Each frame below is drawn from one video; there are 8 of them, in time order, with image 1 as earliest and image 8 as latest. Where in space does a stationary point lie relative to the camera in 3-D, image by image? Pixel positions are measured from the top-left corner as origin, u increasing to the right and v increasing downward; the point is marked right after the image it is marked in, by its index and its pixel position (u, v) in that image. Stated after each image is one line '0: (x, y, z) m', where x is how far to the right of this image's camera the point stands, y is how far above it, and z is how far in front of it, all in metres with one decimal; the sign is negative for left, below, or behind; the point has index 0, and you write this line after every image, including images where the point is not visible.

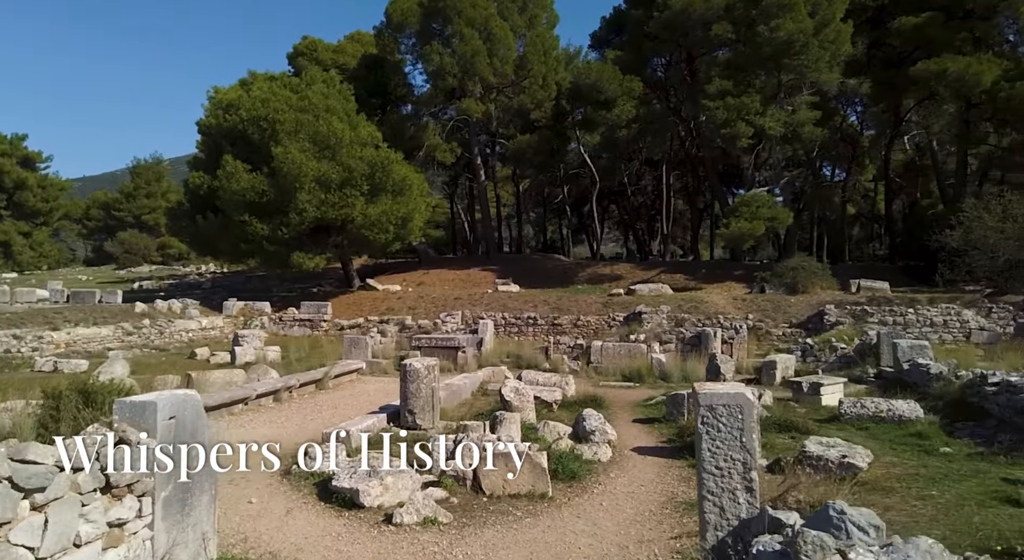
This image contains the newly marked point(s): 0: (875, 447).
0: (+4.2, -1.9, +7.3) m
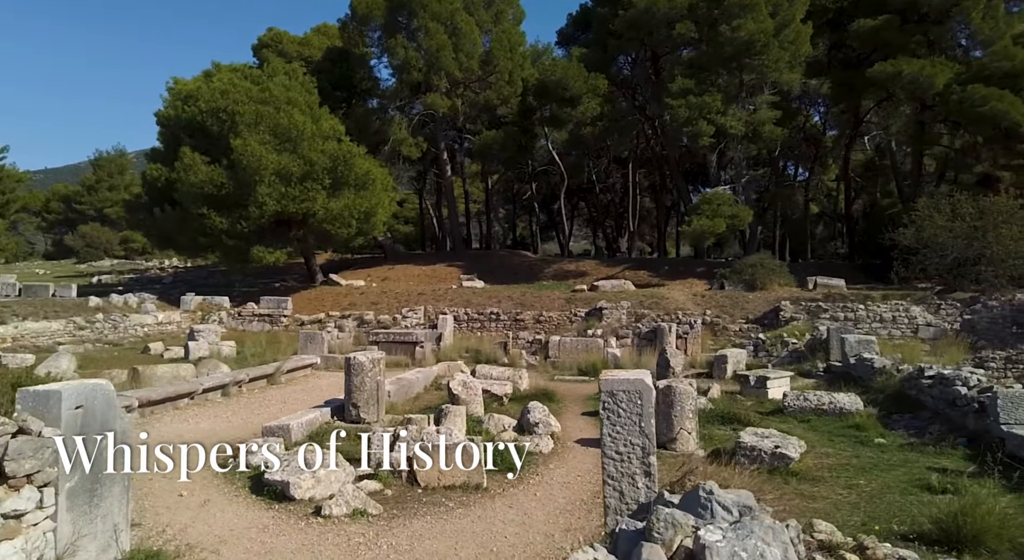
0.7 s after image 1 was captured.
0: (+3.6, -1.9, +7.5) m
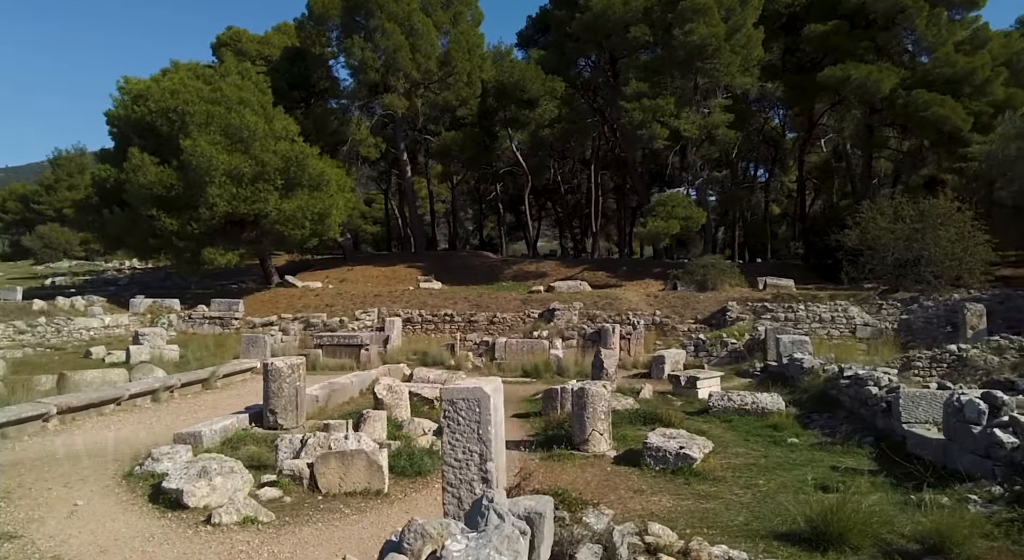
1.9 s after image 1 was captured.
0: (+2.6, -1.9, +7.7) m
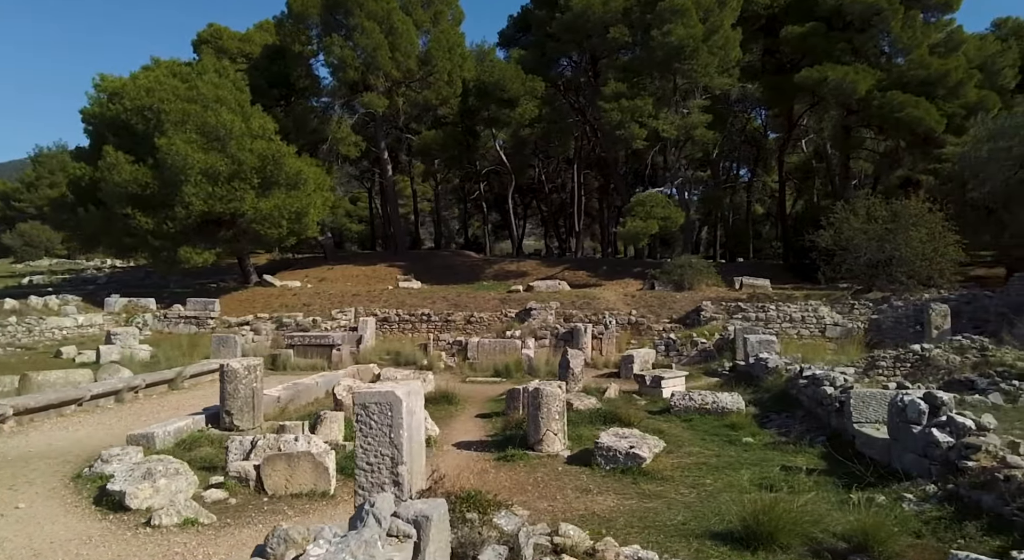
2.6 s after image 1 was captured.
0: (+2.1, -1.9, +7.7) m
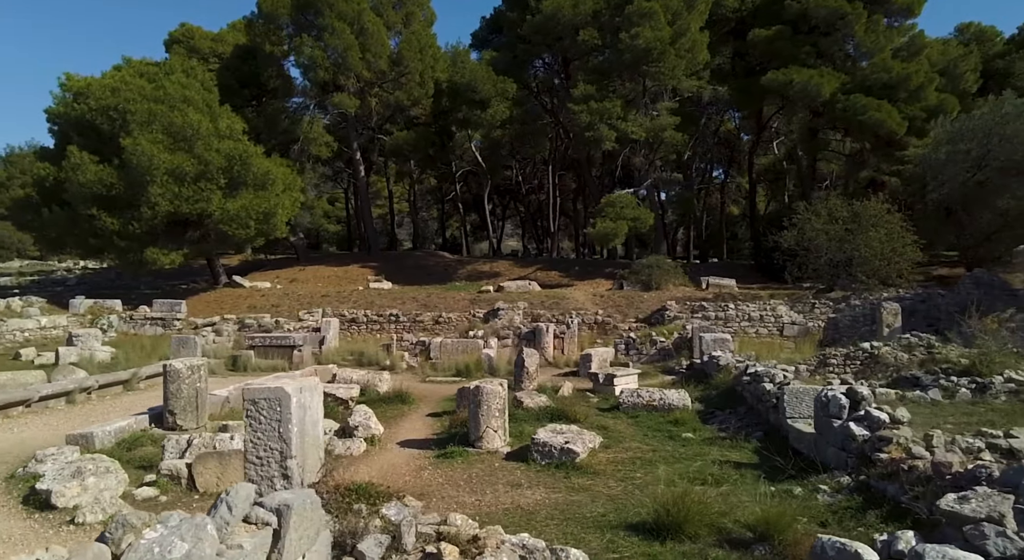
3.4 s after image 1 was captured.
0: (+1.5, -1.9, +7.9) m
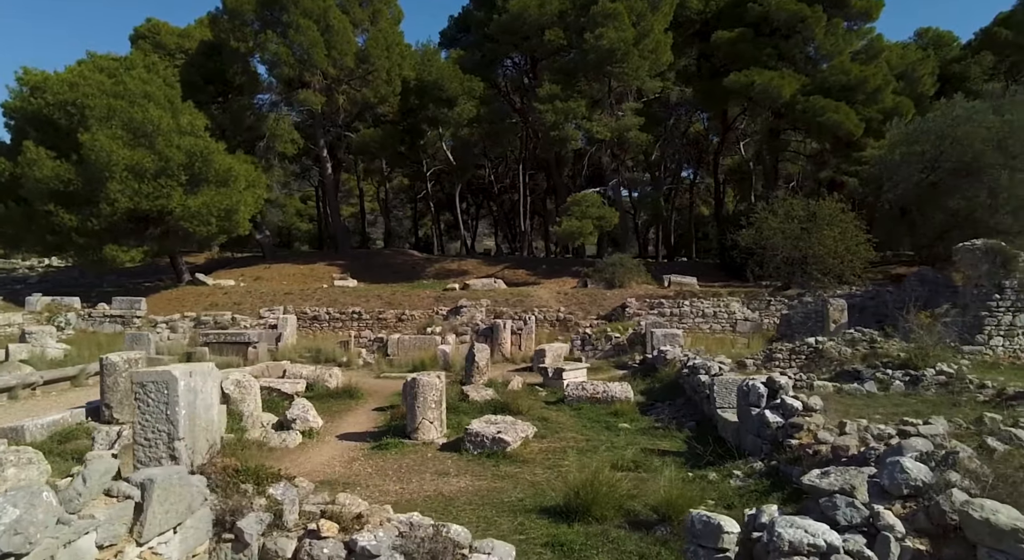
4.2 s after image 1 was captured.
0: (+0.7, -1.8, +8.0) m
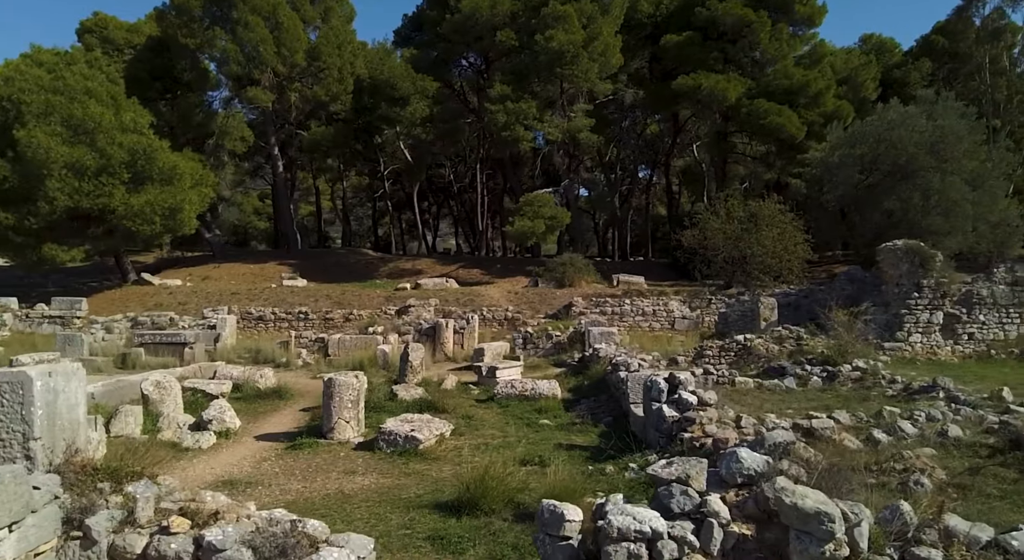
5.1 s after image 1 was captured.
0: (-0.3, -1.8, +8.2) m
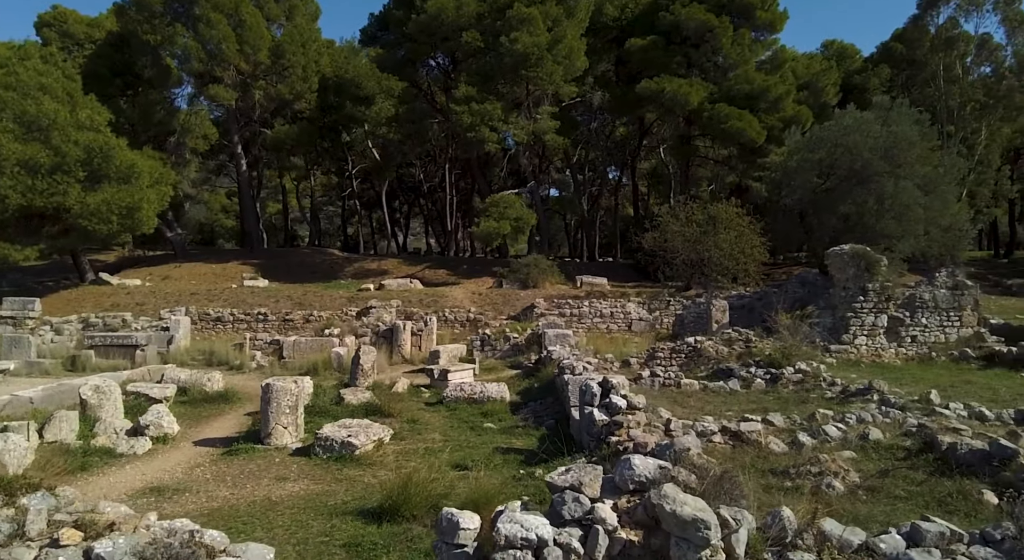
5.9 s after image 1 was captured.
0: (-1.0, -1.9, +8.2) m
